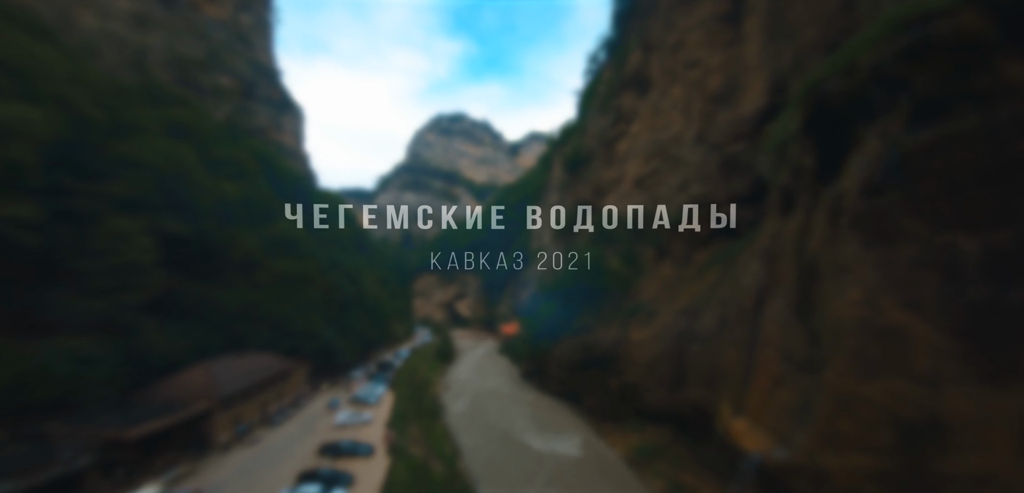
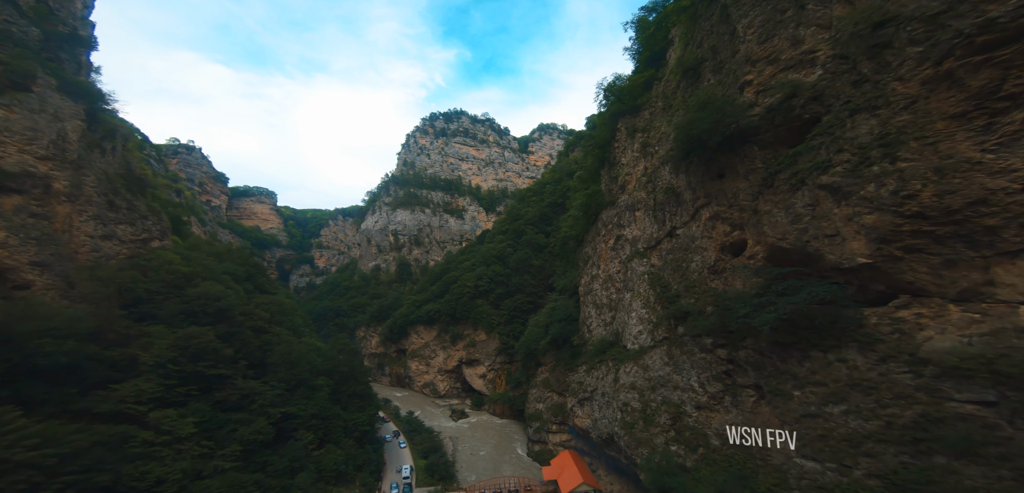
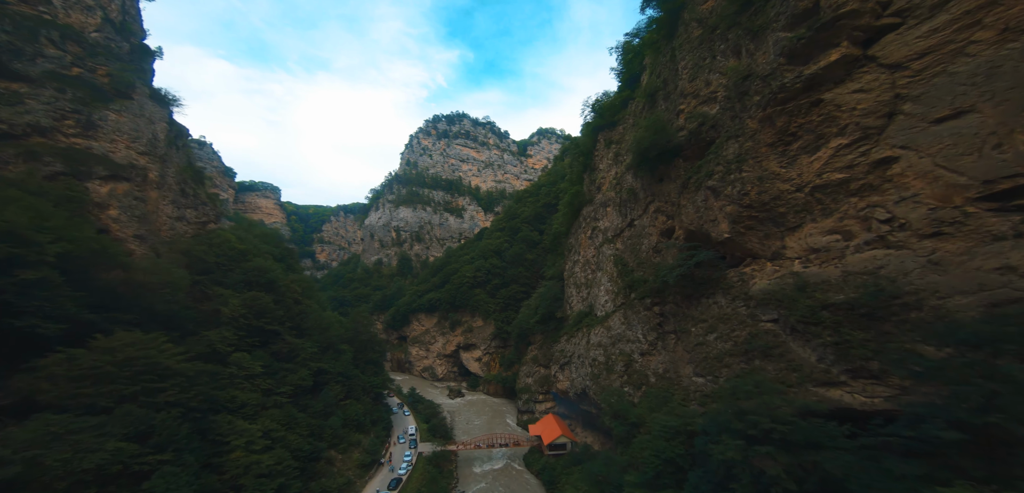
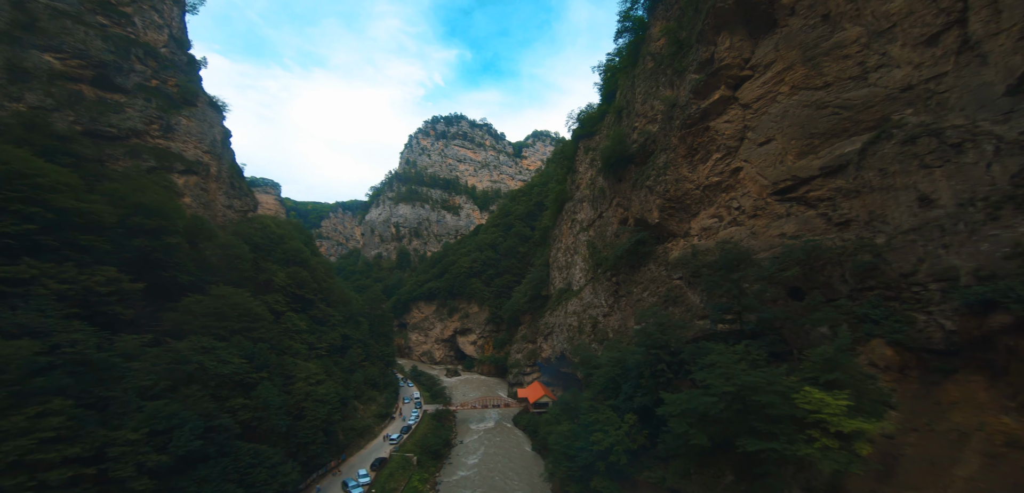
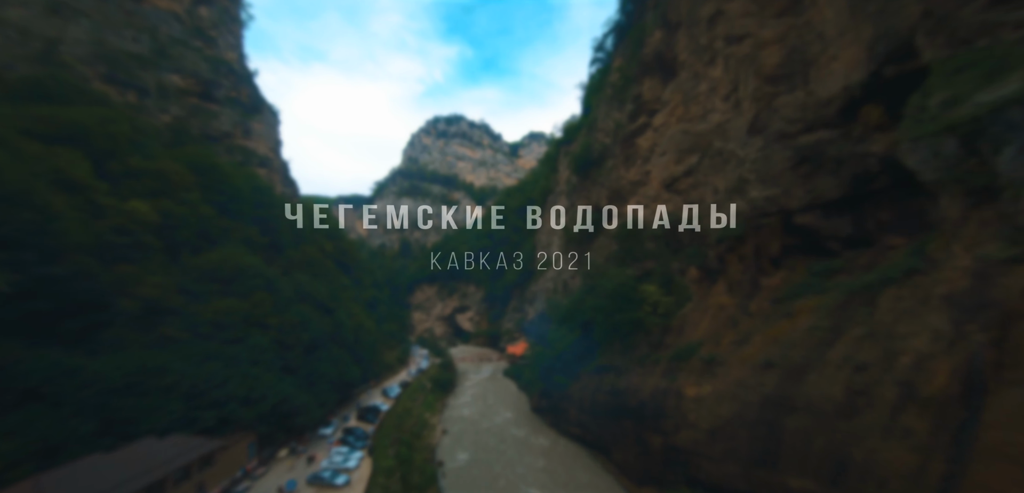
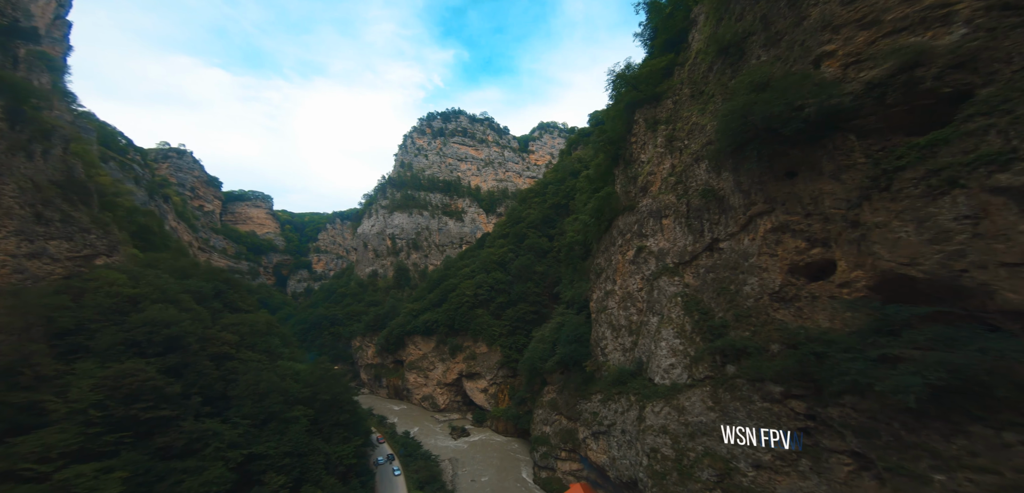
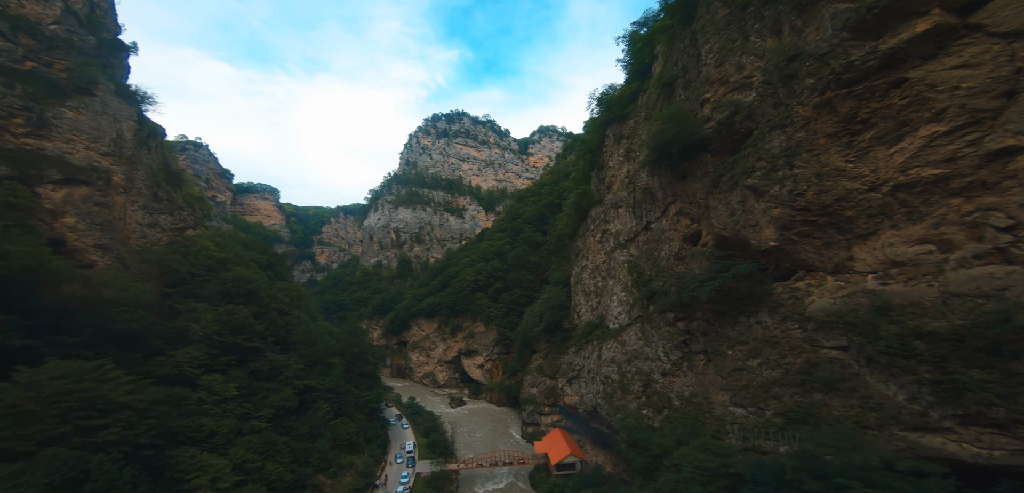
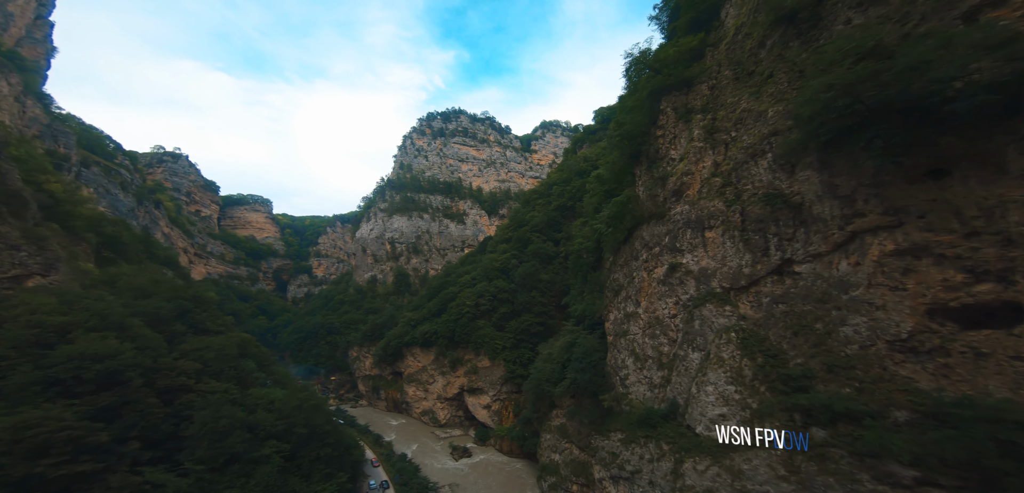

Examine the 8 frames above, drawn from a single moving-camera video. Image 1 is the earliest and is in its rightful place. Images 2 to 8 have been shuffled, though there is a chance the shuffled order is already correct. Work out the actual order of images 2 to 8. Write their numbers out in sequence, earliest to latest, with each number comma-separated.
5, 4, 3, 7, 2, 6, 8
